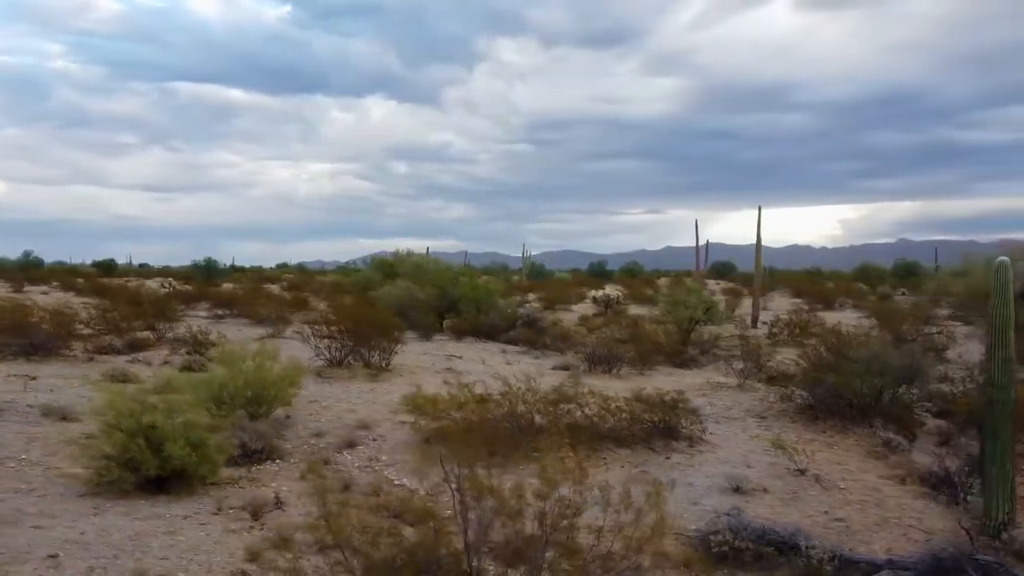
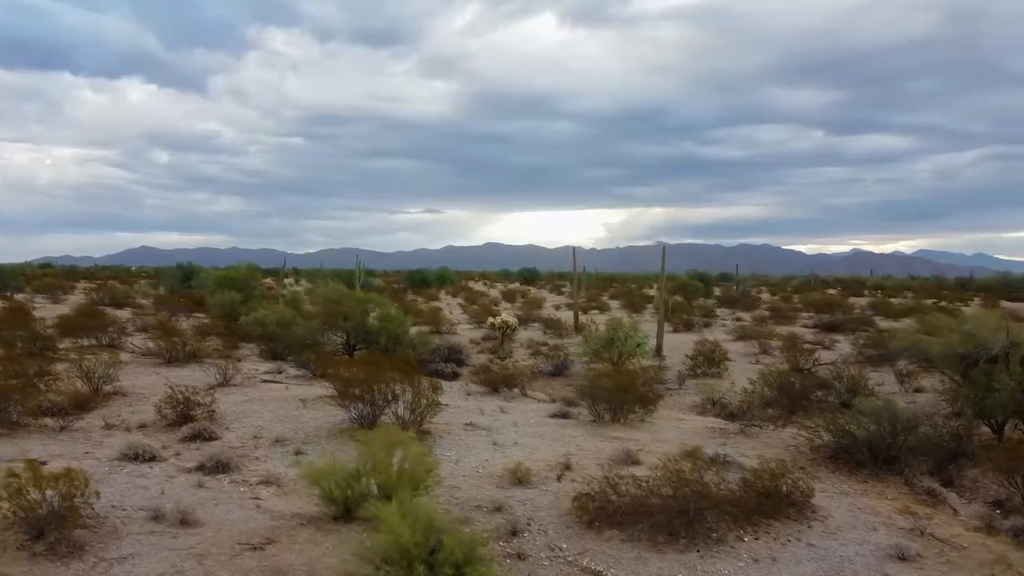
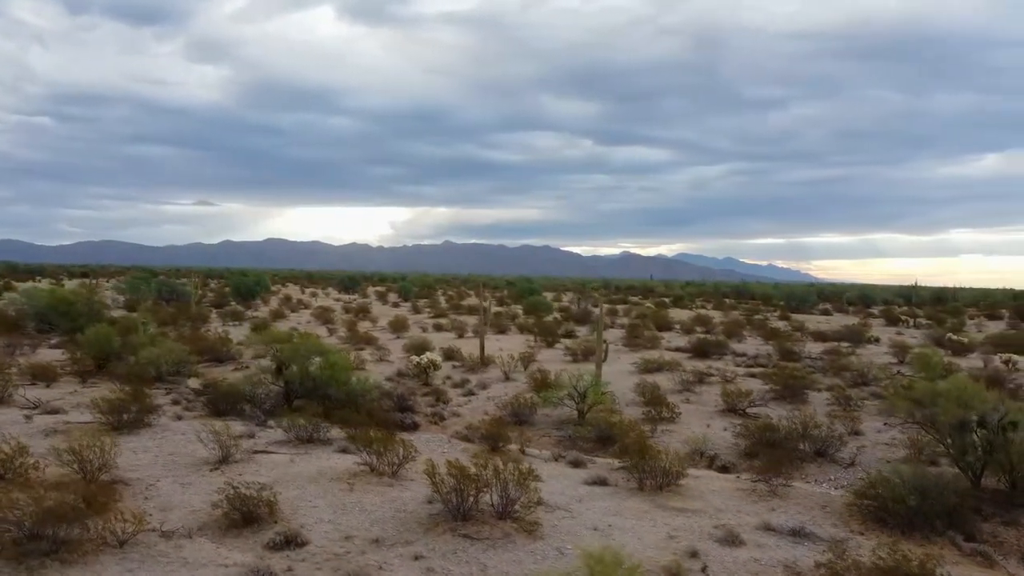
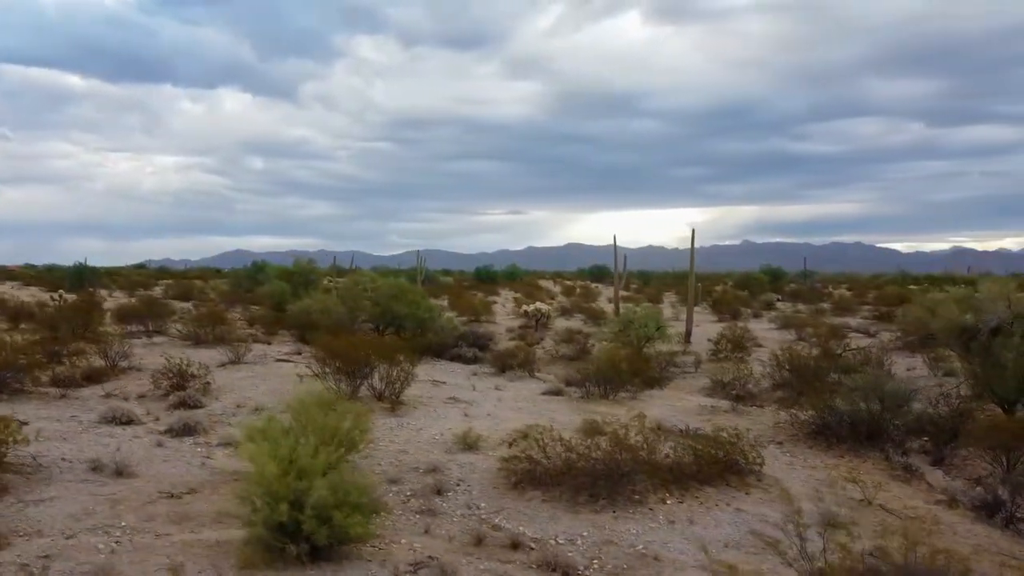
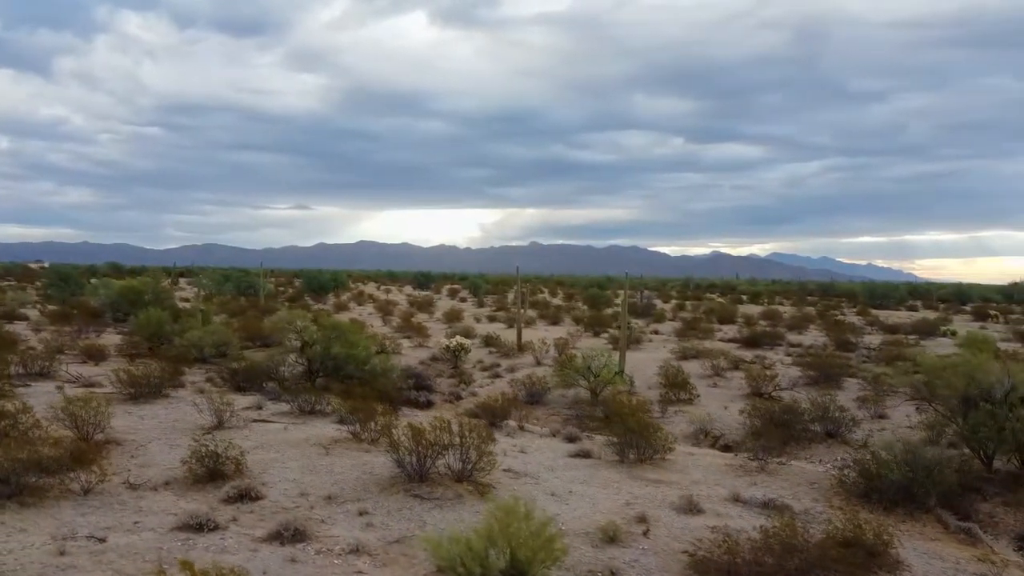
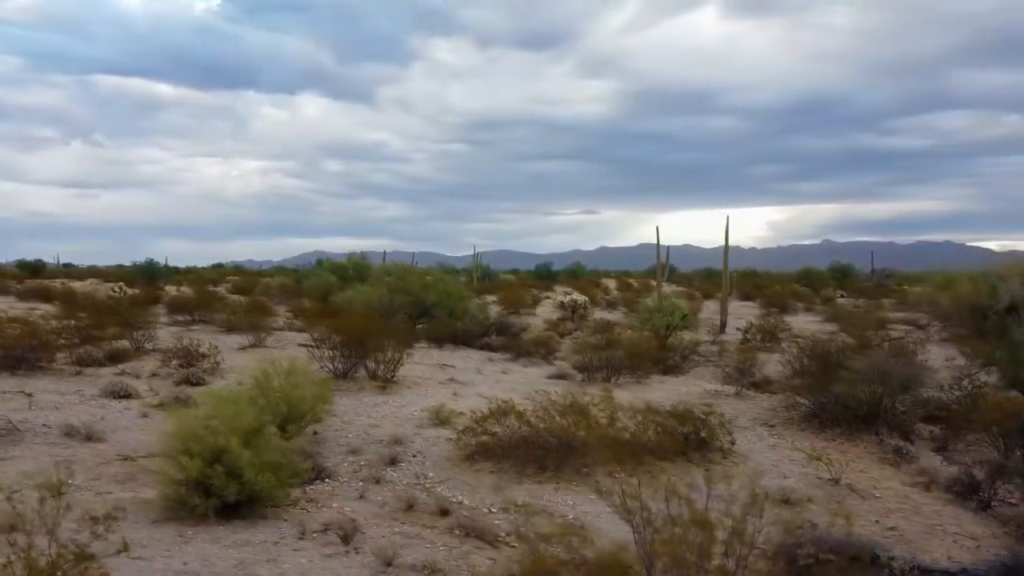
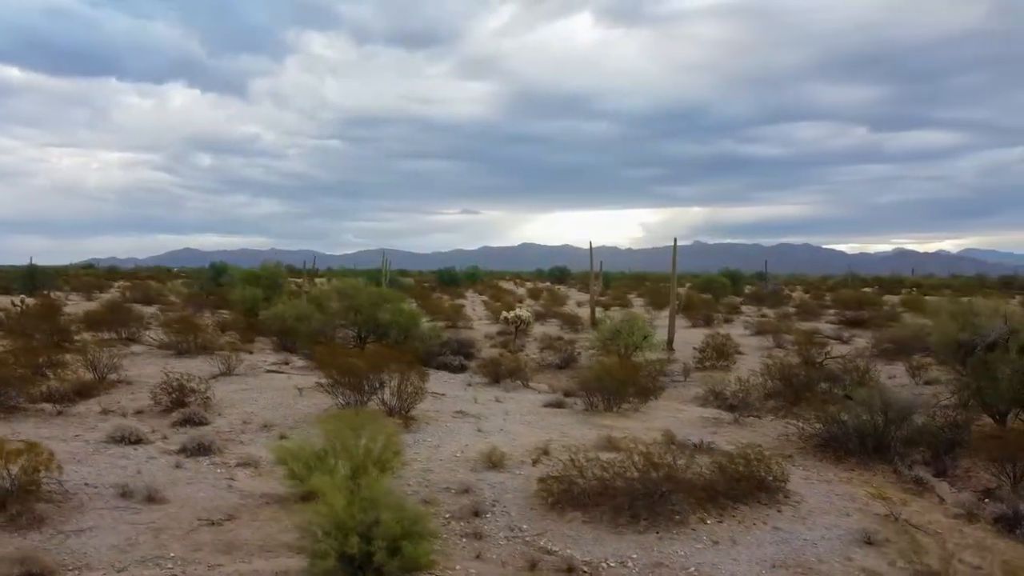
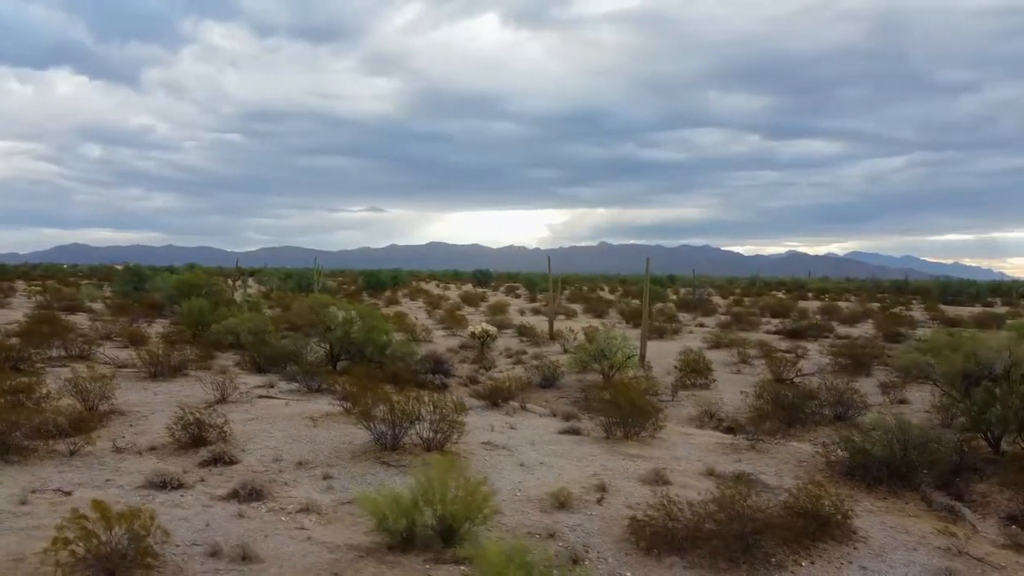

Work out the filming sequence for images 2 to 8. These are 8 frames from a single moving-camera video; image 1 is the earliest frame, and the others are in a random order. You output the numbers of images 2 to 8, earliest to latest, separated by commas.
6, 4, 7, 2, 8, 5, 3
